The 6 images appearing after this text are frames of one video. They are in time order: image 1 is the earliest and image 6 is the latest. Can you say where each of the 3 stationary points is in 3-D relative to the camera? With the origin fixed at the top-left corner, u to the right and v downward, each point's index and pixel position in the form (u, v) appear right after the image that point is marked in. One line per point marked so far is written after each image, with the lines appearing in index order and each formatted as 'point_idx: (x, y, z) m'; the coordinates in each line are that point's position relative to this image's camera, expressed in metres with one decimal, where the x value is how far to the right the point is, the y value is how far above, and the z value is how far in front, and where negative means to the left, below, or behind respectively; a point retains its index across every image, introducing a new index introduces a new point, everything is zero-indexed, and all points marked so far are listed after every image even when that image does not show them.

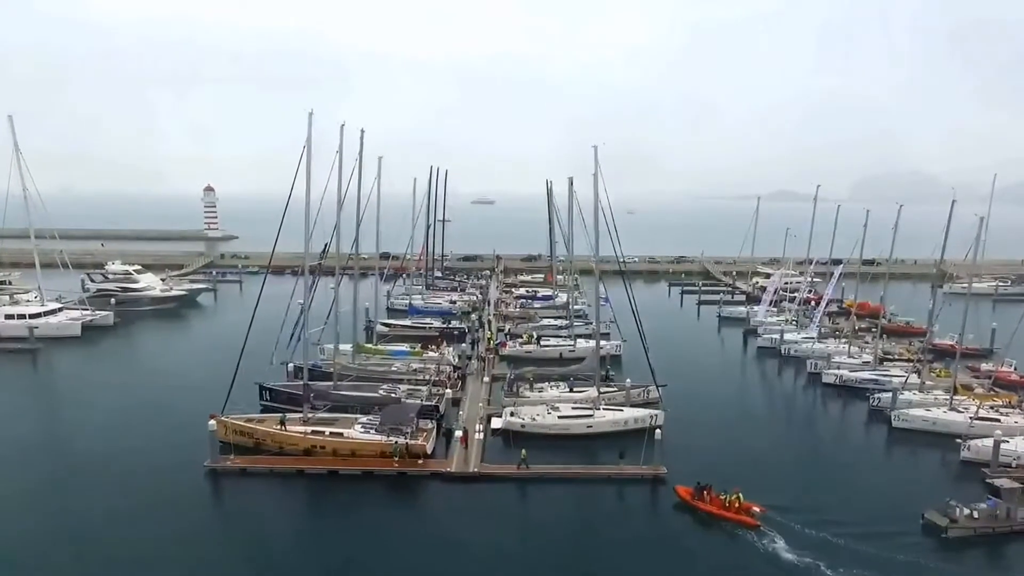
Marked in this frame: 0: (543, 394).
0: (+0.9, -3.3, +19.7) m
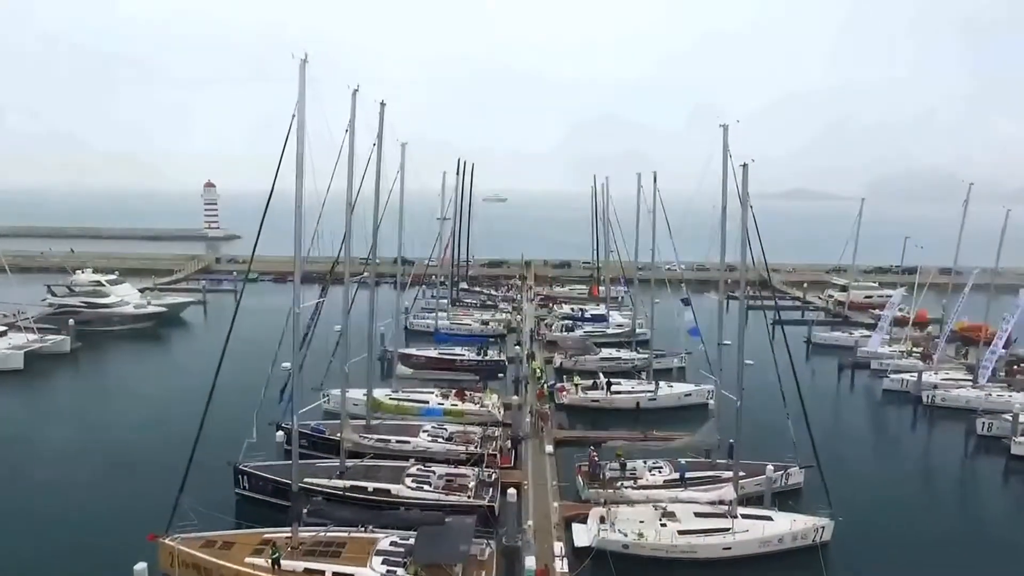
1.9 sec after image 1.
0: (+0.8, -3.6, +17.9) m
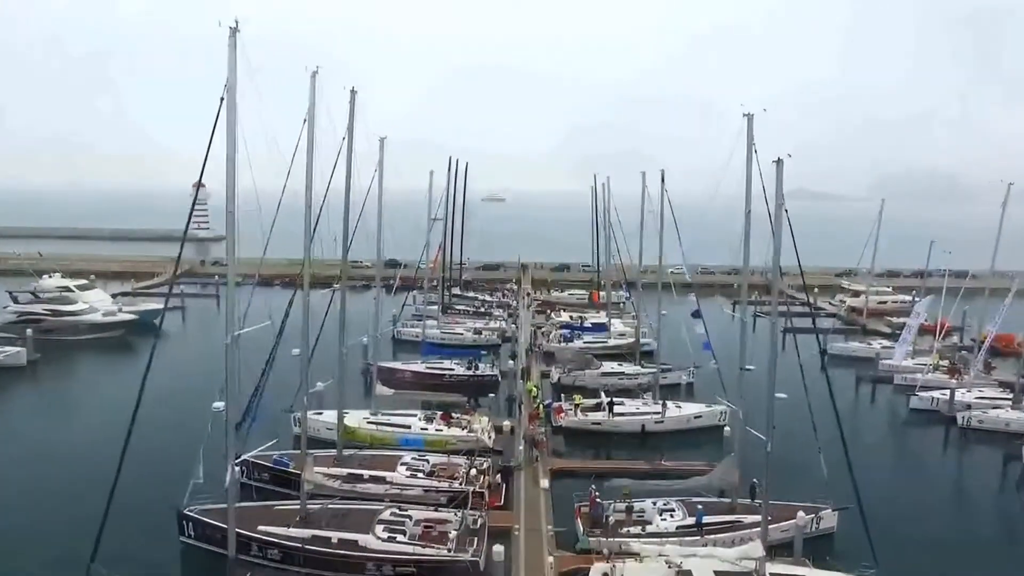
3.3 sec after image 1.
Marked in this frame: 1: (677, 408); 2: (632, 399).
0: (+0.6, -3.8, +16.1) m
1: (+4.4, -3.2, +18.1) m
2: (+3.3, -3.1, +18.8) m
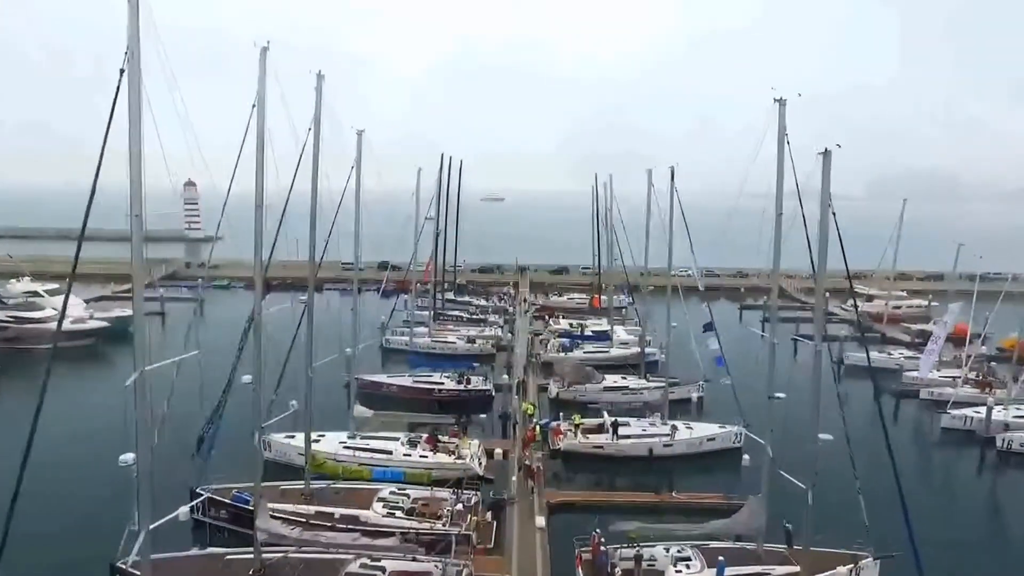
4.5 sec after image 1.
0: (+0.4, -4.0, +14.4) m
1: (+4.3, -3.5, +16.4) m
2: (+3.2, -3.3, +17.1) m
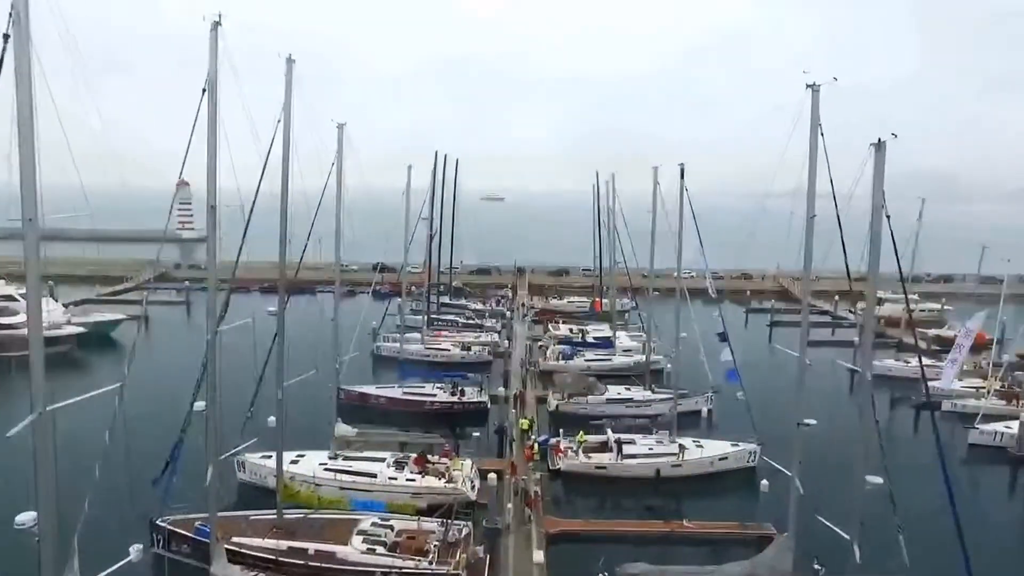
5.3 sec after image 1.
0: (+0.3, -4.2, +13.2) m
1: (+4.2, -3.6, +15.2) m
2: (+3.1, -3.5, +15.9) m
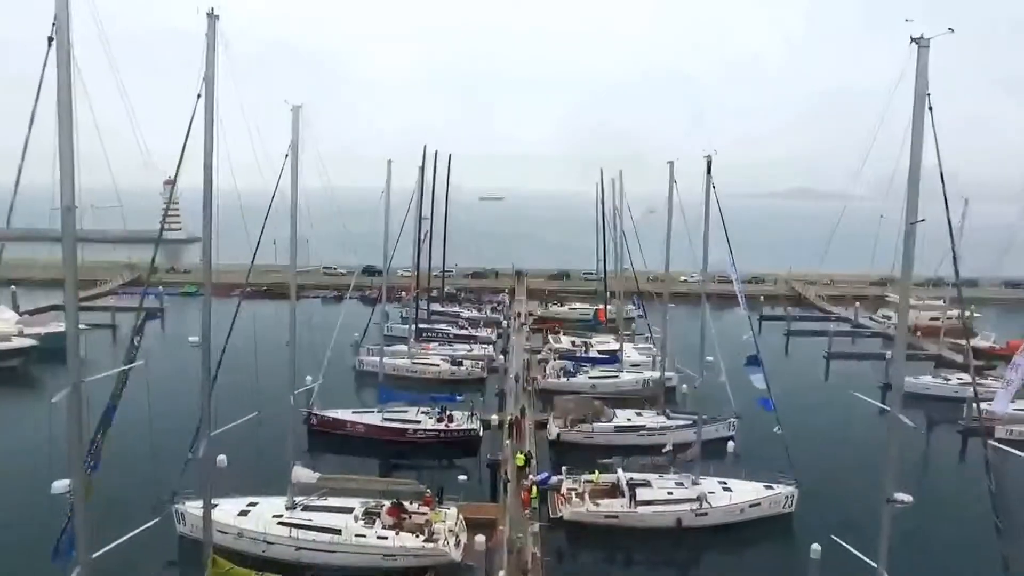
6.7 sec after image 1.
0: (+0.2, -4.5, +10.9) m
1: (+4.1, -3.9, +12.9) m
2: (+3.0, -3.7, +13.6) m
